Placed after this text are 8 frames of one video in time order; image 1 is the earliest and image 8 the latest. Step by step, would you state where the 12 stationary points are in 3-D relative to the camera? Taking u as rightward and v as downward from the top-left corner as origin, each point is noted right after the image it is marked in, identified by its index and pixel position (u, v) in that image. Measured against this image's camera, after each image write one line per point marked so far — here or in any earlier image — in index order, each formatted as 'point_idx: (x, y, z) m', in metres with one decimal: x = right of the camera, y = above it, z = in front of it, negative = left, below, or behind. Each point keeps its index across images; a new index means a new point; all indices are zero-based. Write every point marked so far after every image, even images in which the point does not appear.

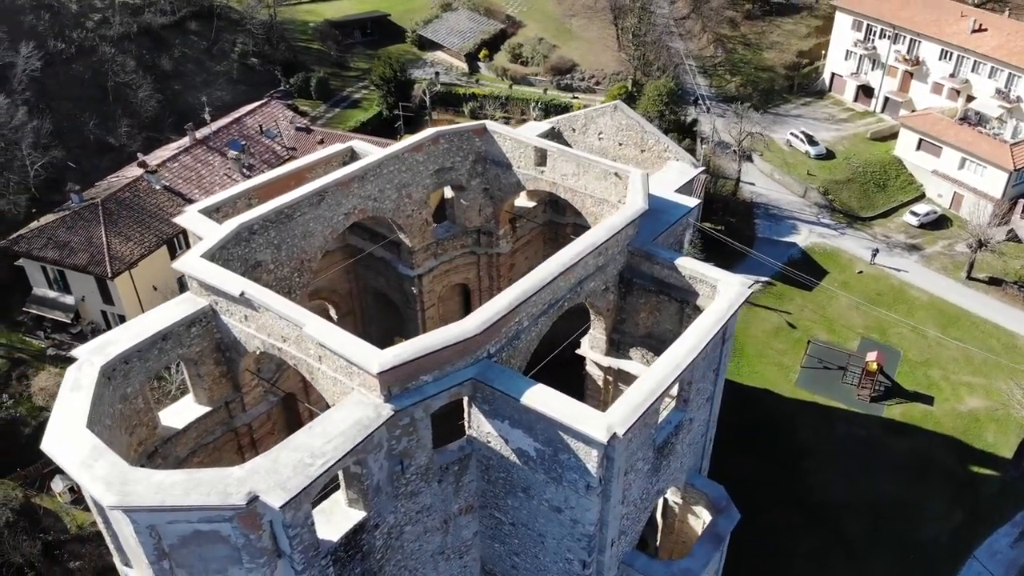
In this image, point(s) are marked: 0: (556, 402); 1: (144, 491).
0: (+0.9, -2.3, +17.0) m
1: (-6.4, -3.5, +15.1) m
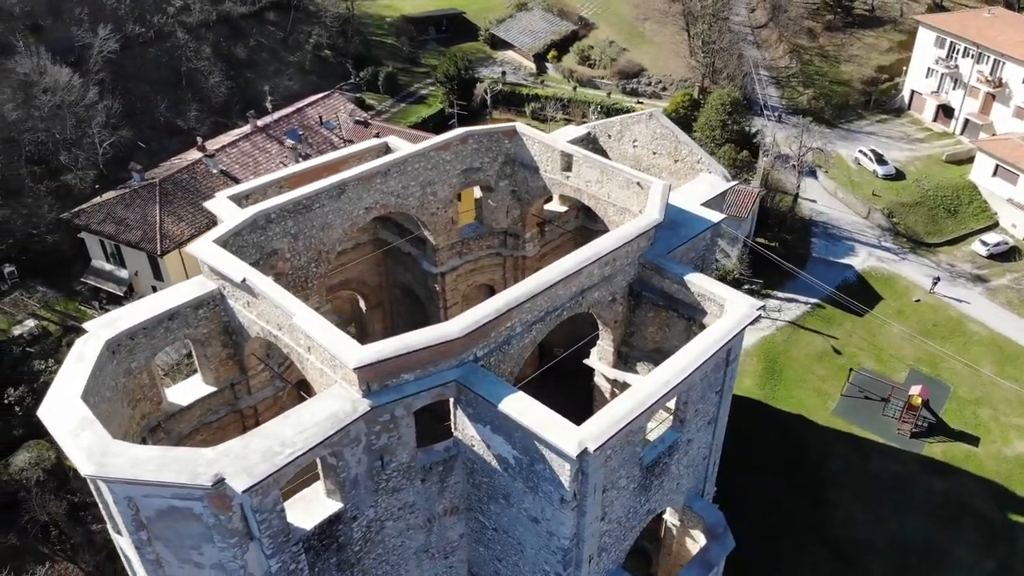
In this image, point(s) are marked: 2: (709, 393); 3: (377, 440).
0: (+0.4, -2.4, +16.8) m
1: (-7.1, -3.2, +15.6) m
2: (+4.5, -2.4, +19.9) m
3: (-2.8, -3.1, +17.7) m
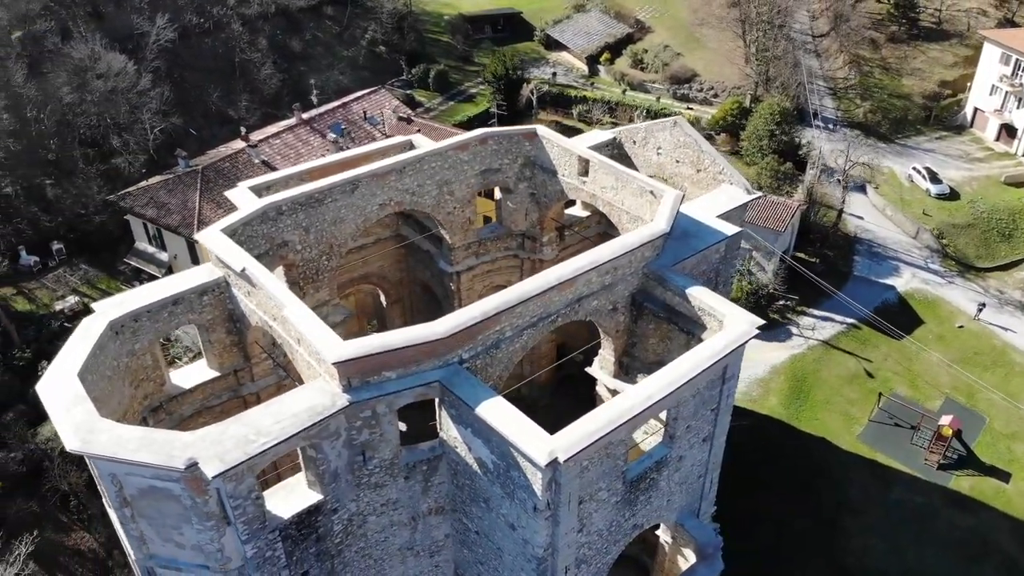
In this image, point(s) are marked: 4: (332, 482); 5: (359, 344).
0: (-0.1, -2.5, +16.7) m
1: (-7.6, -2.9, +16.1) m
2: (+4.3, -2.8, +19.4) m
3: (-3.2, -3.0, +17.9) m
4: (-3.8, -4.1, +18.1) m
5: (-3.0, -1.1, +17.1) m
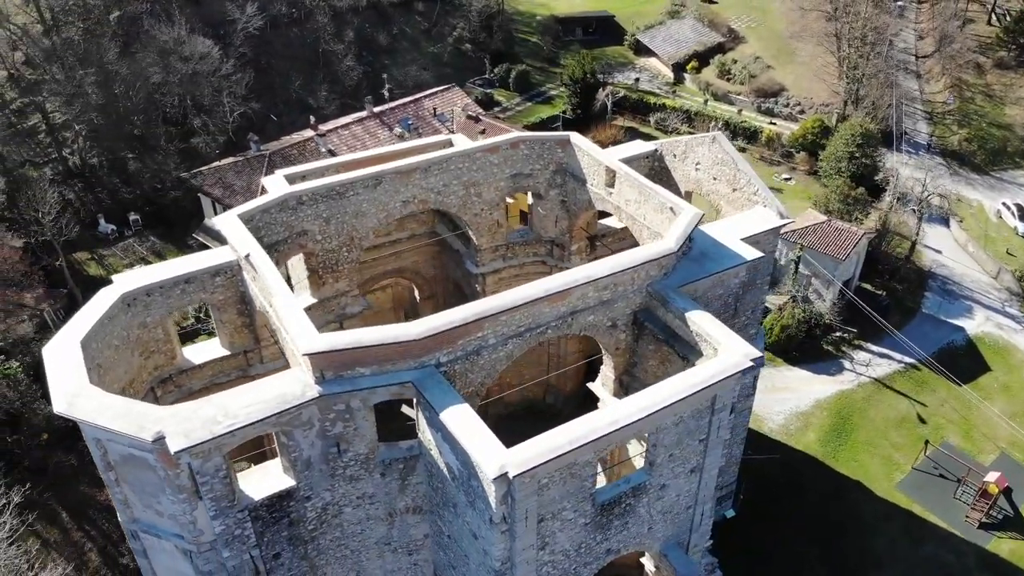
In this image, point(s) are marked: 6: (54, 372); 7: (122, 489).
0: (-0.8, -2.6, +16.6) m
1: (-8.4, -2.4, +17.0) m
2: (+3.8, -3.3, +18.7) m
3: (-3.8, -2.9, +18.1) m
4: (-4.4, -3.9, +18.4) m
5: (-3.6, -1.0, +17.3) m
6: (-9.4, -1.7, +17.9) m
7: (-8.4, -4.3, +18.5) m
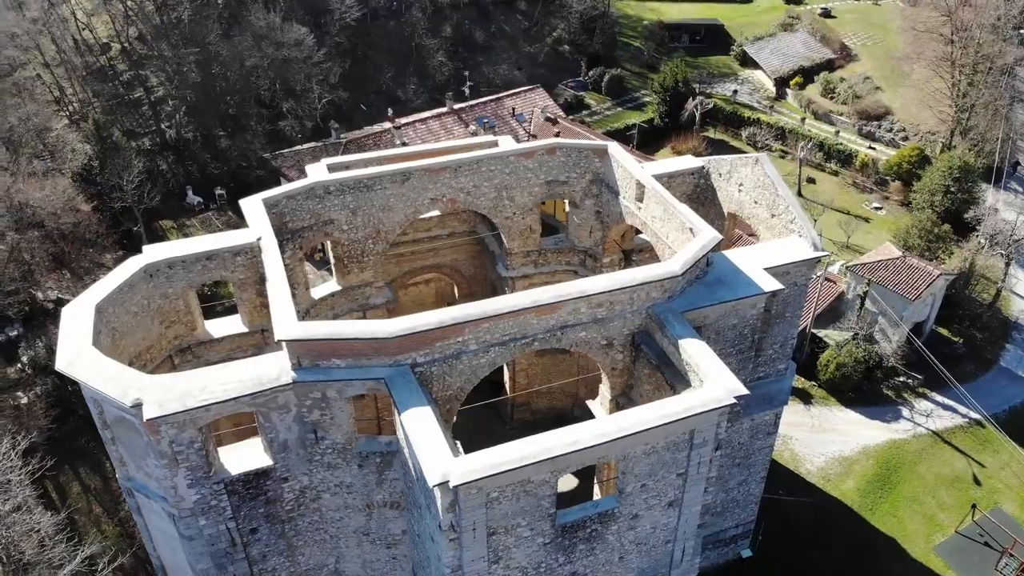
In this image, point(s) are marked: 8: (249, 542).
0: (-1.7, -2.7, +16.6) m
1: (-9.0, -1.7, +18.1) m
2: (+3.2, -3.8, +18.0) m
3: (-4.4, -2.7, +18.5) m
4: (-5.1, -3.6, +18.9) m
5: (-4.1, -0.8, +17.7) m
6: (-9.9, -1.0, +19.1) m
7: (-9.0, -3.6, +19.6) m
8: (-6.1, -5.9, +20.0) m
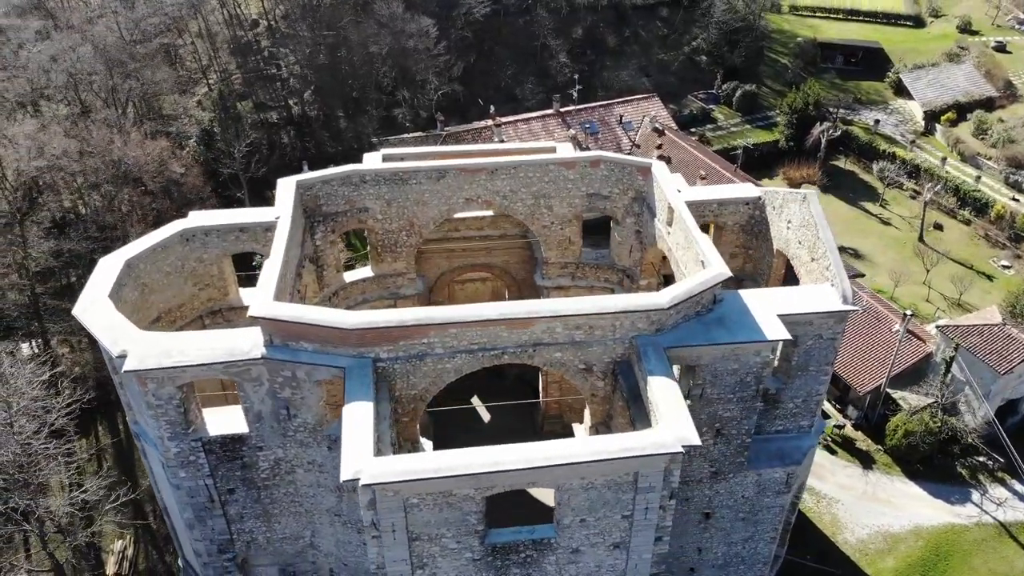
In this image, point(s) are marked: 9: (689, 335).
0: (-3.0, -2.6, +16.8) m
1: (-9.6, -0.6, +19.8) m
2: (+1.9, -4.4, +17.2) m
3: (-5.2, -2.3, +19.3) m
4: (-5.9, -3.1, +19.8) m
5: (-4.8, -0.4, +18.3) m
6: (-10.1, +0.2, +20.9) m
7: (-9.6, -2.6, +21.2) m
8: (-7.0, -5.2, +21.1) m
9: (+3.9, -1.0, +19.0) m
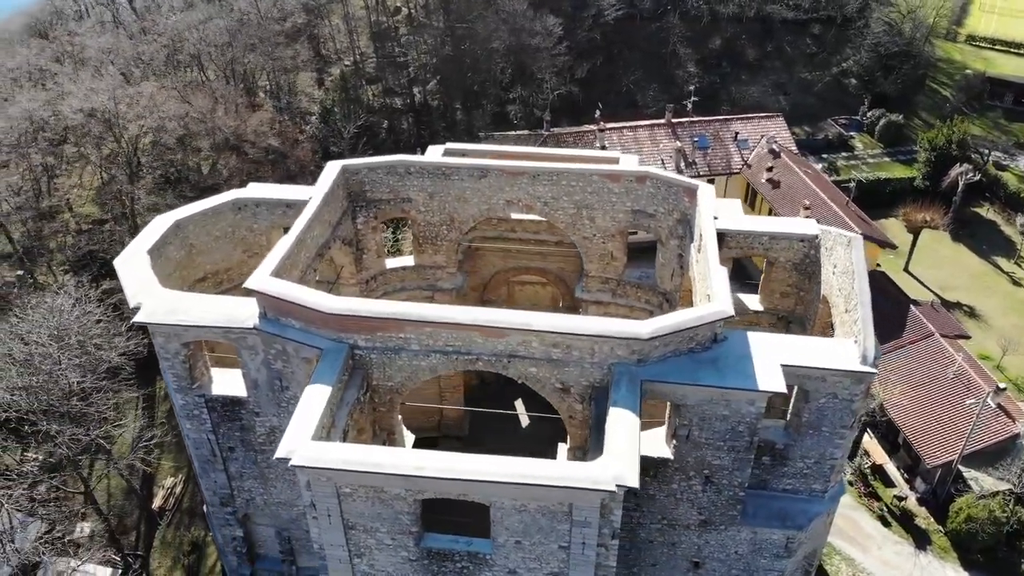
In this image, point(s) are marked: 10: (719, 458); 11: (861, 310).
0: (-4.0, -2.3, +17.1) m
1: (-9.5, +0.5, +21.4) m
2: (+0.6, -4.8, +16.6) m
3: (-5.6, -1.7, +20.0) m
4: (-6.3, -2.4, +20.7) m
5: (-5.1, +0.1, +19.0) m
6: (-9.7, +1.4, +22.6) m
7: (-9.4, -1.5, +22.8) m
8: (-7.3, -4.4, +22.2) m
9: (+3.4, -1.7, +17.9) m
10: (+4.6, -3.7, +19.0) m
11: (+7.6, -0.5, +18.8) m
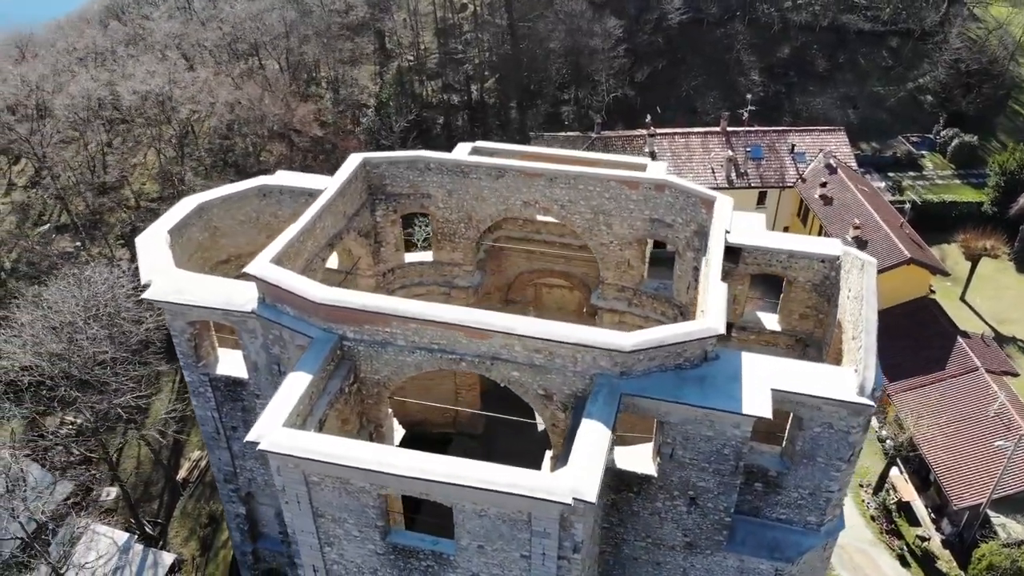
0: (-4.4, -2.1, +17.4) m
1: (-9.4, +1.1, +22.1) m
2: (-0.2, -4.9, +16.4) m
3: (-5.7, -1.4, +20.4) m
4: (-6.4, -2.0, +21.2) m
5: (-5.3, +0.4, +19.4) m
6: (-9.4, +2.0, +23.4) m
7: (-9.3, -0.9, +23.6) m
8: (-7.4, -4.0, +22.8) m
9: (+3.0, -2.0, +17.4) m
10: (+4.1, -4.1, +18.4) m
11: (+7.3, -1.0, +17.8) m
